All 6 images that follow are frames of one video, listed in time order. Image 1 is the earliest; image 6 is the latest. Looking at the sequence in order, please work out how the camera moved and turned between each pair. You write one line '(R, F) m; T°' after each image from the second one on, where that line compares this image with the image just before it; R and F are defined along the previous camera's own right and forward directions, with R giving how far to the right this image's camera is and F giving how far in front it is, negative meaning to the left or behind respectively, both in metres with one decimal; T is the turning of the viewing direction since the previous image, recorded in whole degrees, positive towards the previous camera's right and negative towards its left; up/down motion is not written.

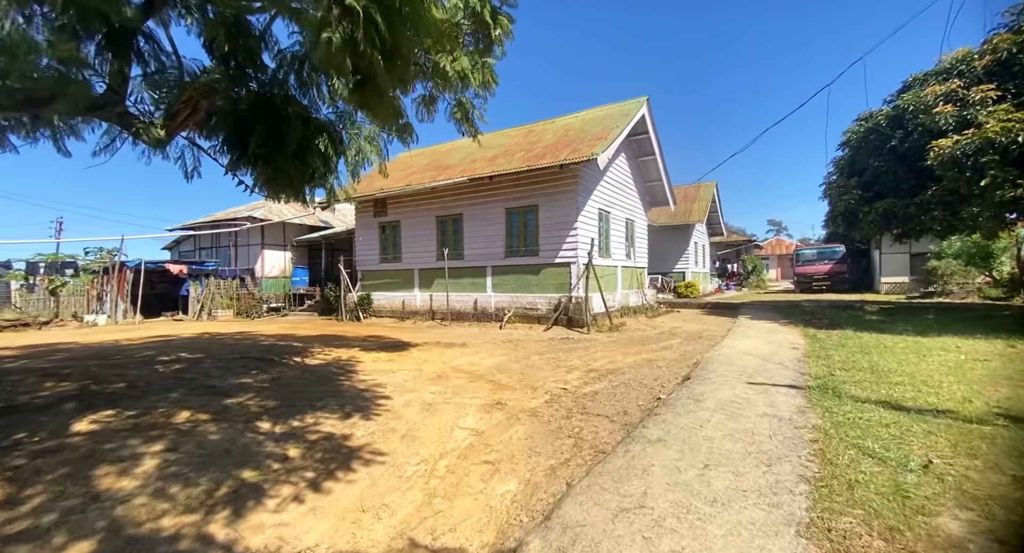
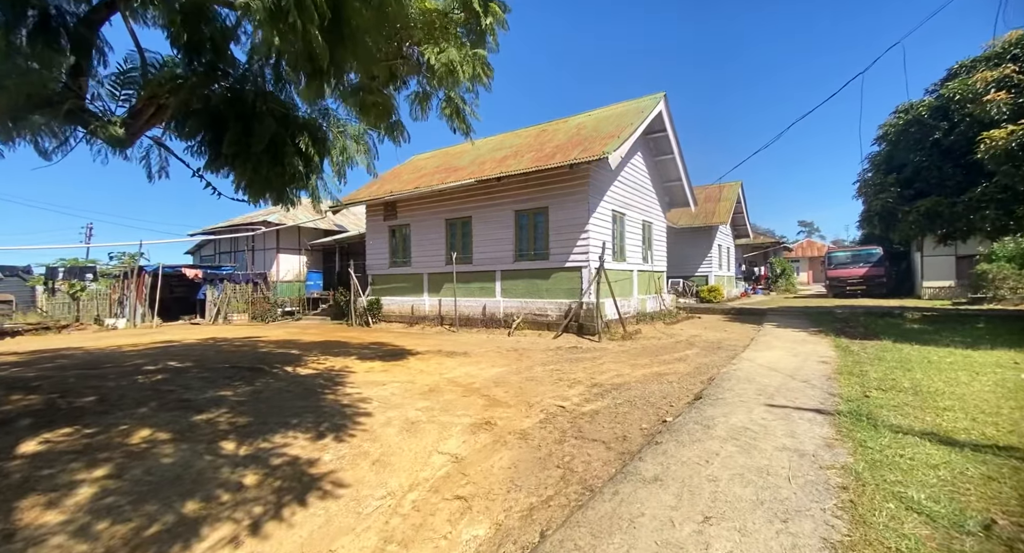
(+0.3, +0.5) m; -3°
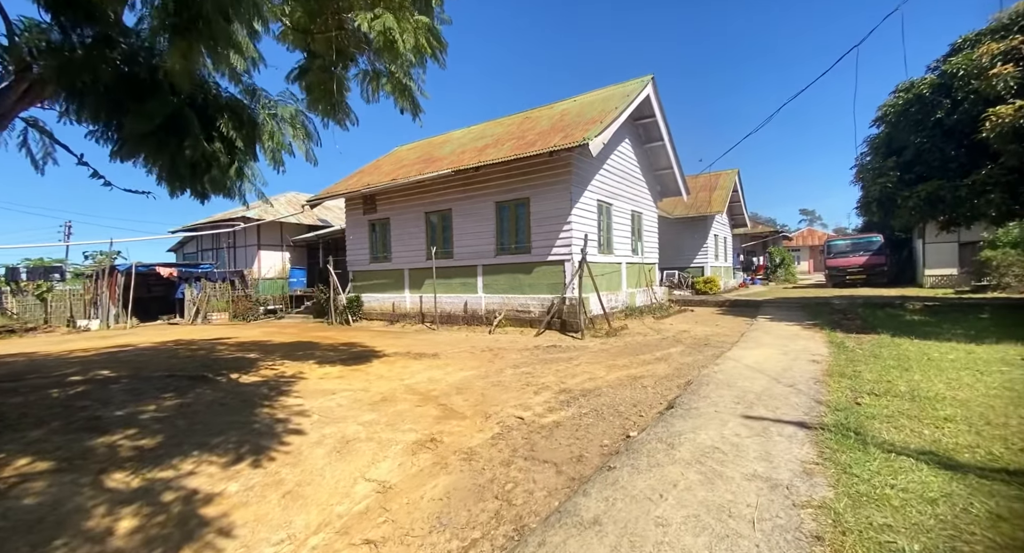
(+0.5, +0.5) m; 0°
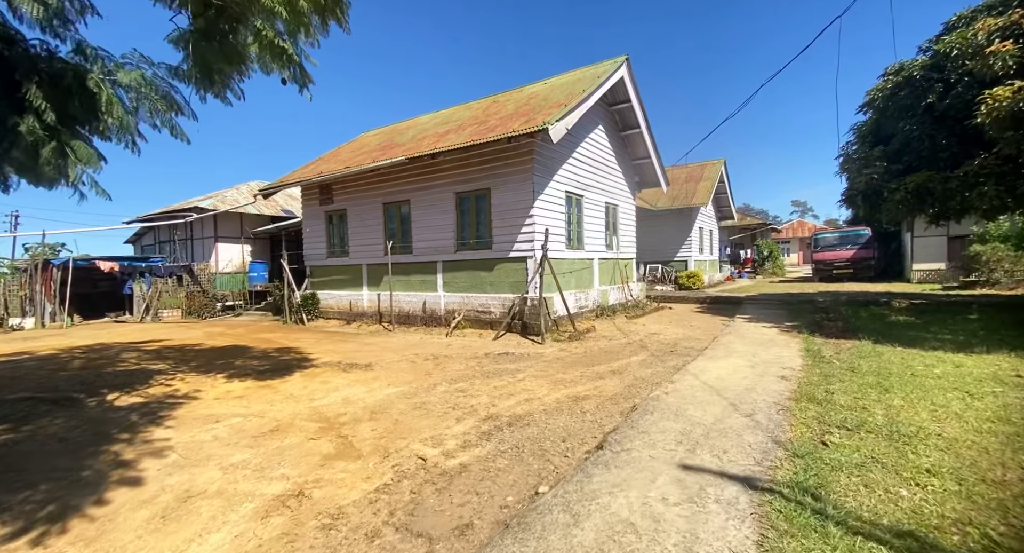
(+0.8, +0.9) m; +1°
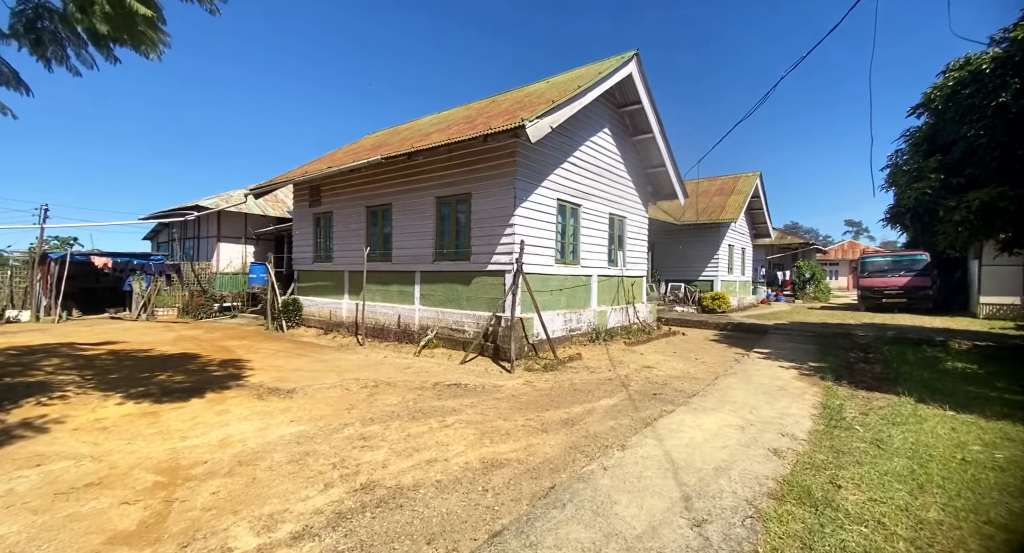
(+1.2, +1.2) m; -5°
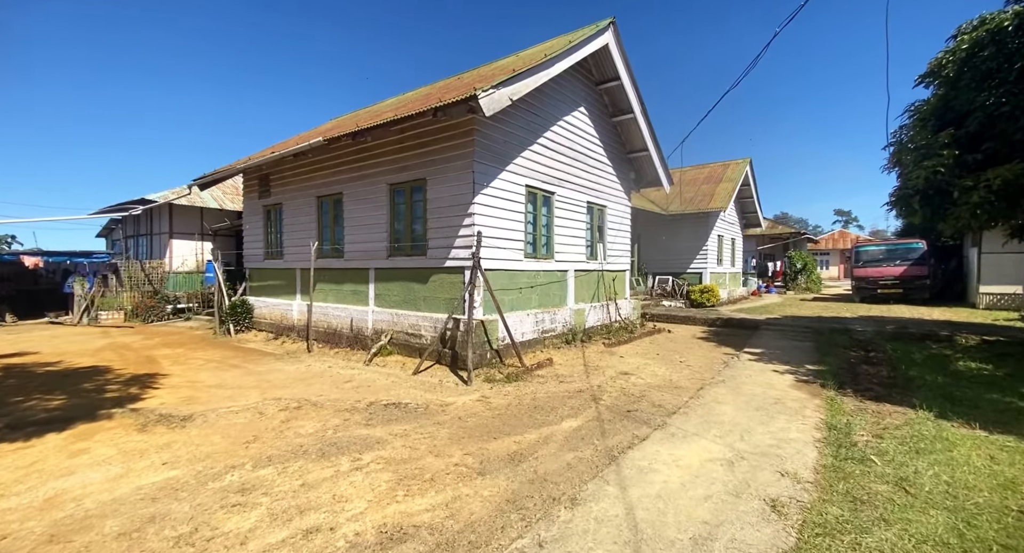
(+0.6, +1.1) m; +1°
